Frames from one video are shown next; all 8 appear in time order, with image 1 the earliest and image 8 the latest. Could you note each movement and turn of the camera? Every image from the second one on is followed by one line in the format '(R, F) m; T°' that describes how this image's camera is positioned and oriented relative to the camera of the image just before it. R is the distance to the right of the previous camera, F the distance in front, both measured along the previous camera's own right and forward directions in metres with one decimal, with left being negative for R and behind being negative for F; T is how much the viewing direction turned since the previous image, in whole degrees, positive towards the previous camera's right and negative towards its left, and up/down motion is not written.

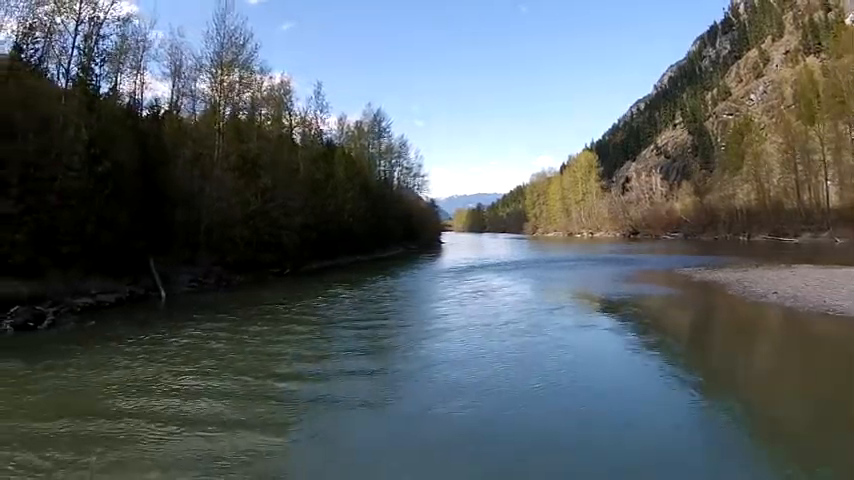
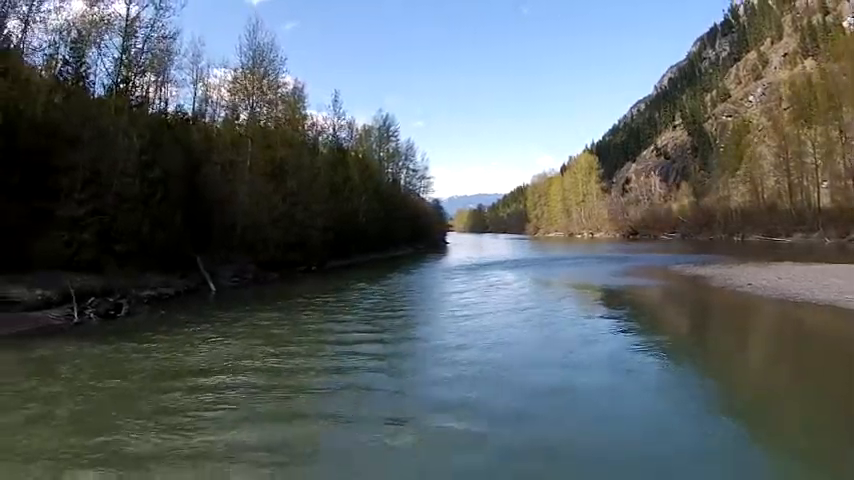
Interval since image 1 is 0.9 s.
(-0.8, -2.6) m; 0°
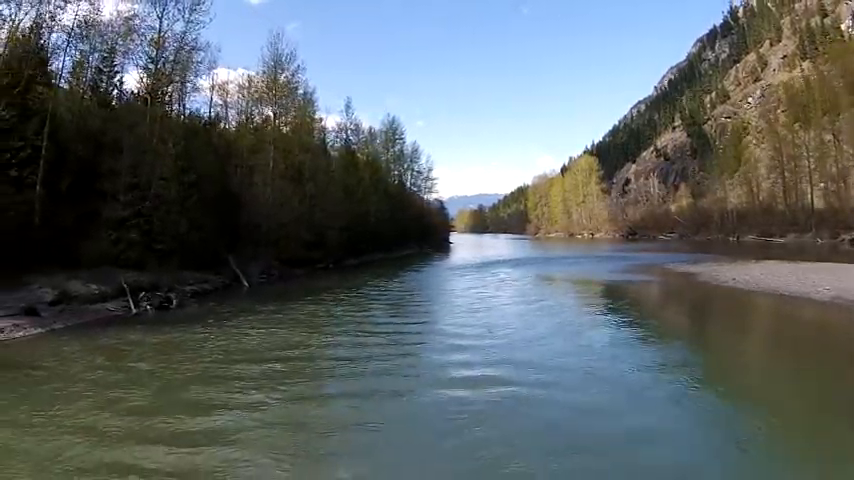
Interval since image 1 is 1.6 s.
(-0.7, -2.1) m; 0°
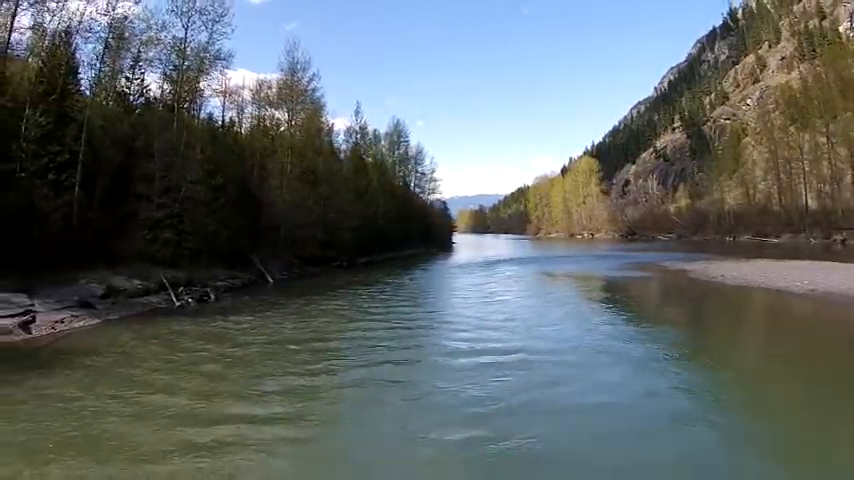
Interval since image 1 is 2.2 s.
(-0.6, -1.9) m; 0°
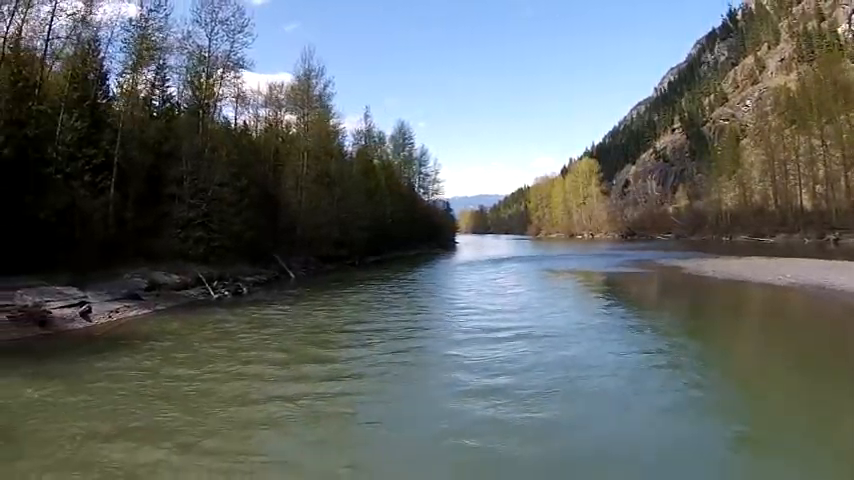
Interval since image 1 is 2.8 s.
(-0.6, -1.9) m; 0°
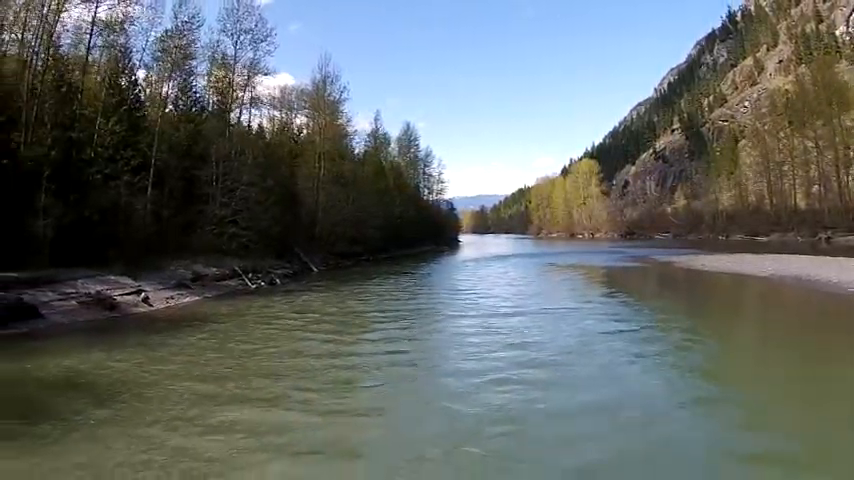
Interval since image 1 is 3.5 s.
(-0.8, -2.3) m; 0°
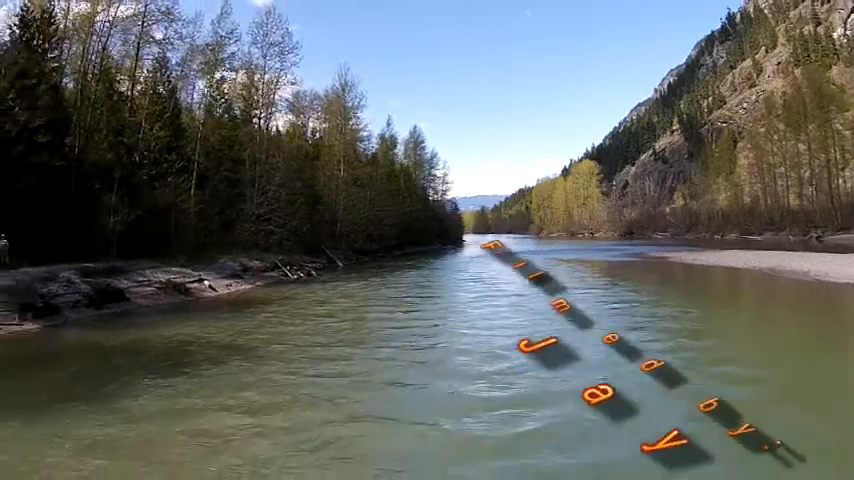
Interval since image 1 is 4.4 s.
(-1.0, -3.2) m; 0°
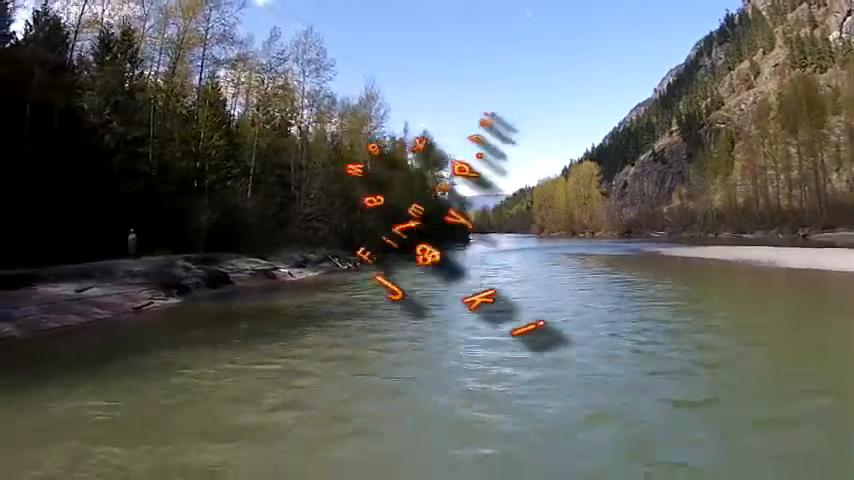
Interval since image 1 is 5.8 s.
(-1.9, -5.2) m; 0°
